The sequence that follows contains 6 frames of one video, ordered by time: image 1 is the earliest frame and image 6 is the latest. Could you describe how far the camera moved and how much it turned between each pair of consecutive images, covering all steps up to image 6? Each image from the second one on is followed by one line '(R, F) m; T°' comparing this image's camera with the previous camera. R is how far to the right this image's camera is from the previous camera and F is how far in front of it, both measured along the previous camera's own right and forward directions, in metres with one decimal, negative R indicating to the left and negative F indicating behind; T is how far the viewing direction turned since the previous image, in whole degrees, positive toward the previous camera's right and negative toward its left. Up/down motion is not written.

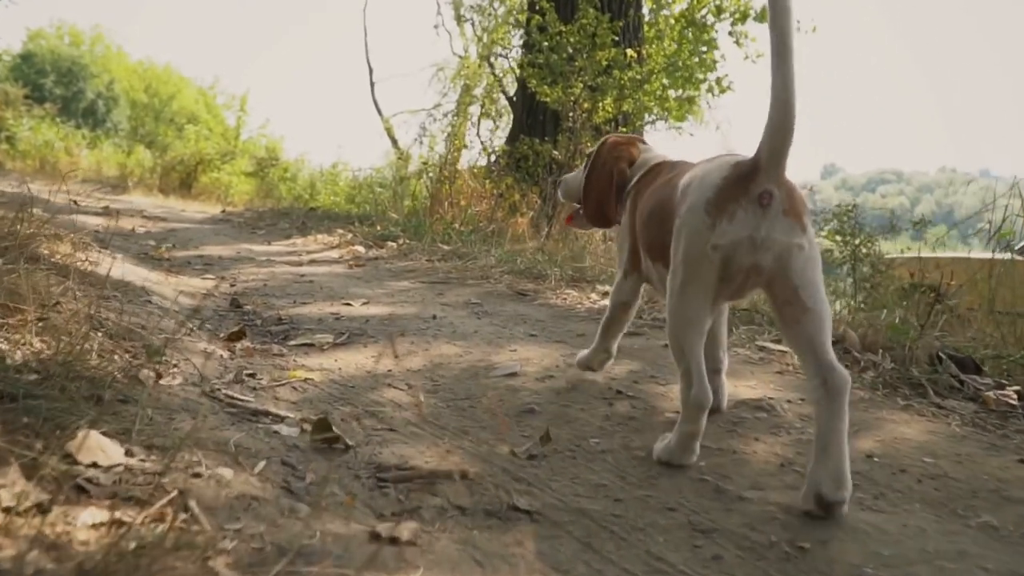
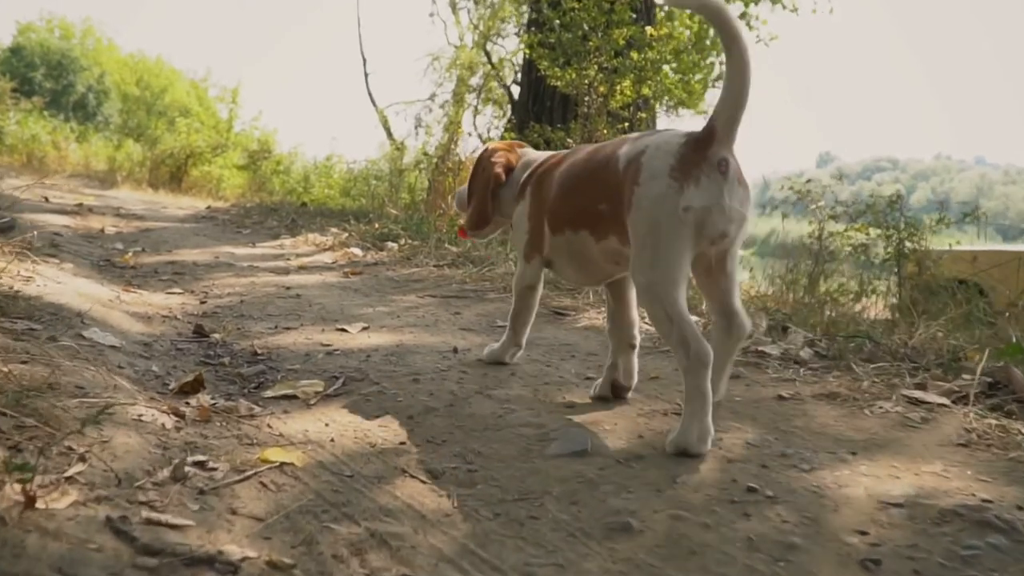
(-0.2, +1.1) m; 0°
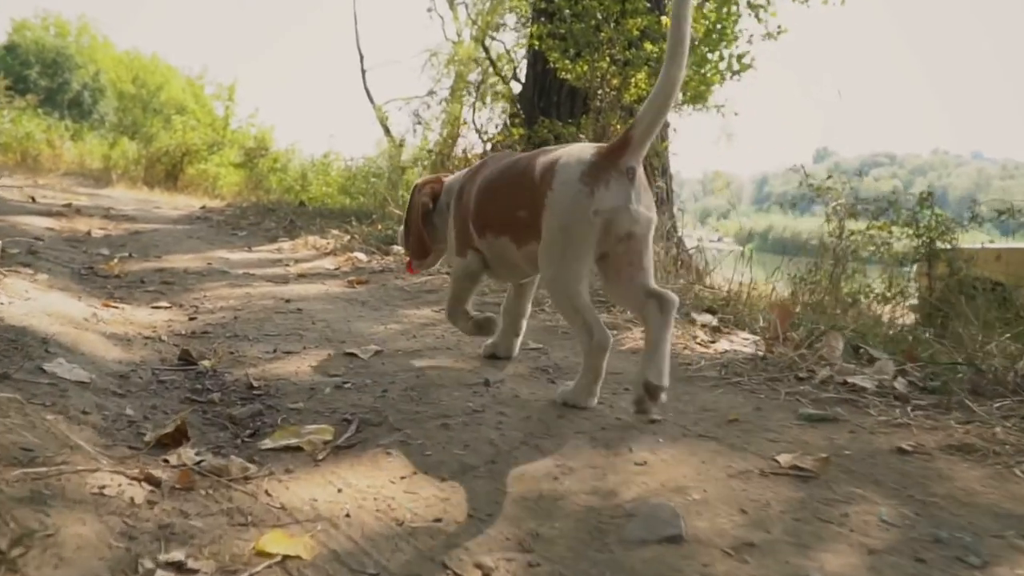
(-0.2, +0.6) m; 0°
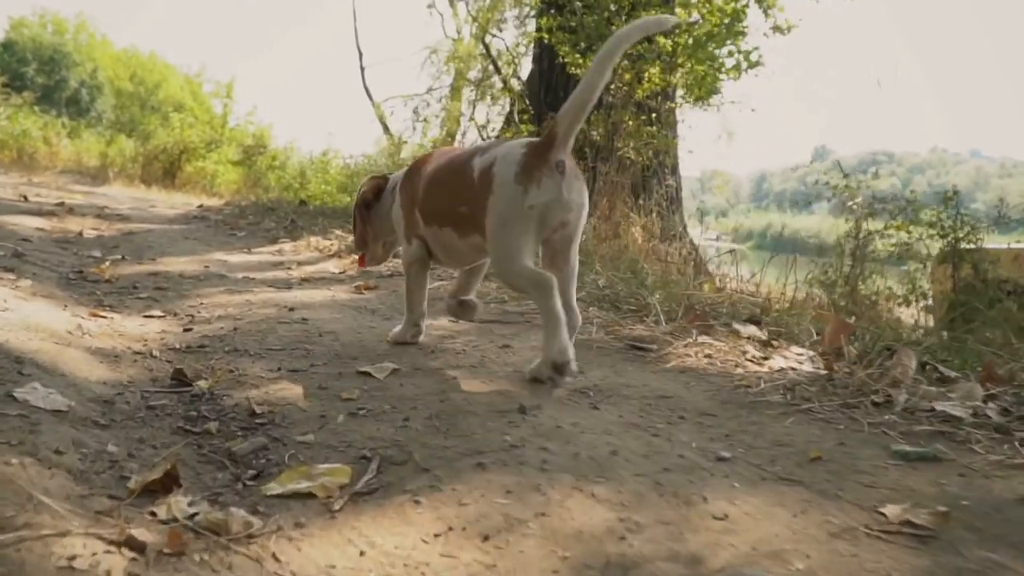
(-0.1, +0.4) m; 0°
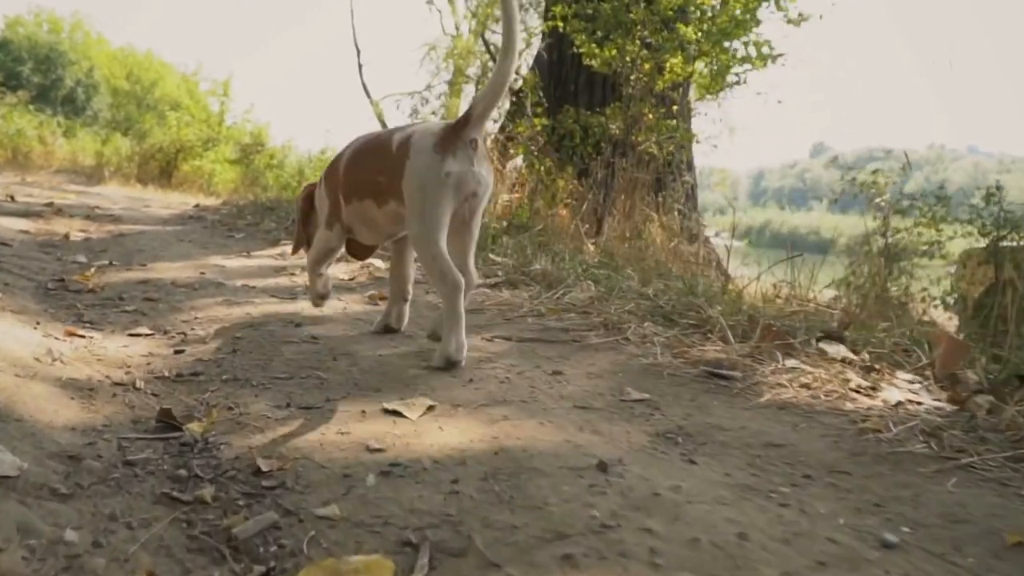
(-0.2, +0.6) m; 0°
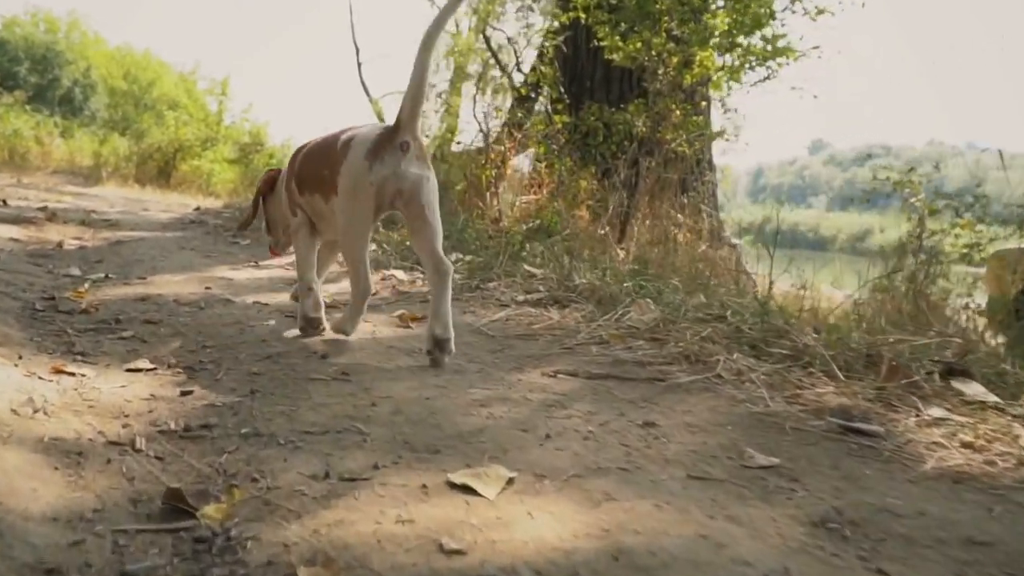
(-0.3, +0.6) m; 0°
